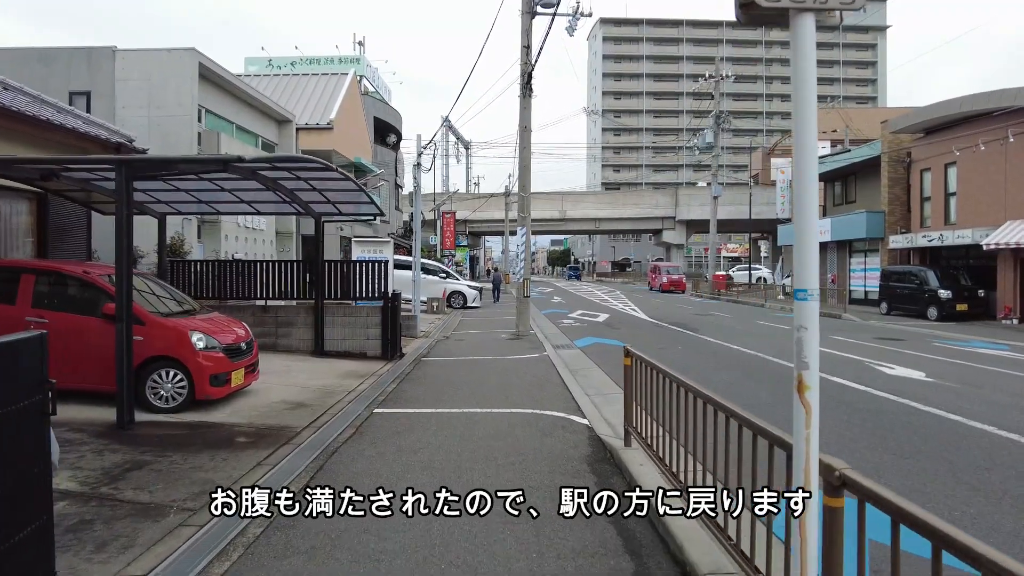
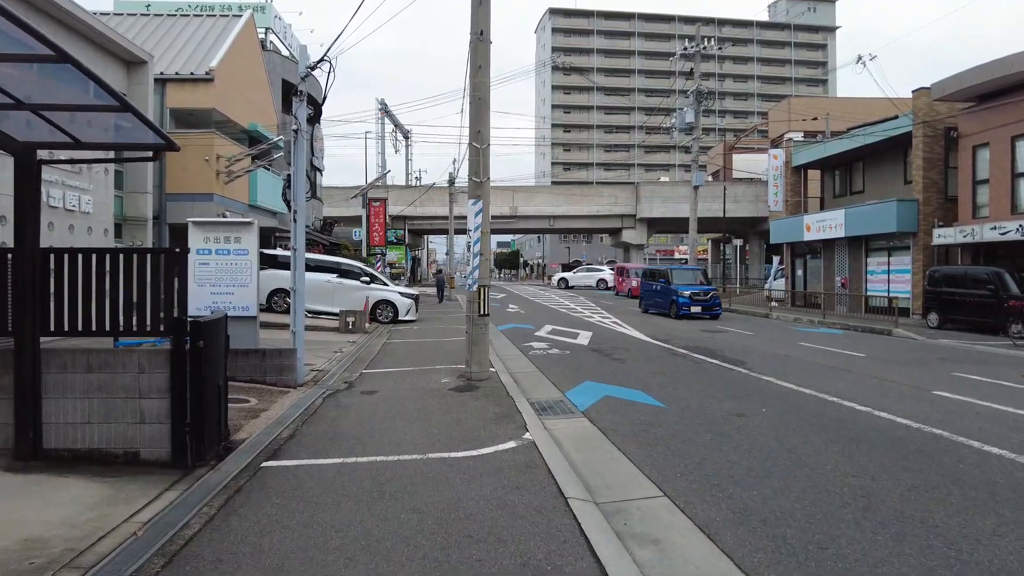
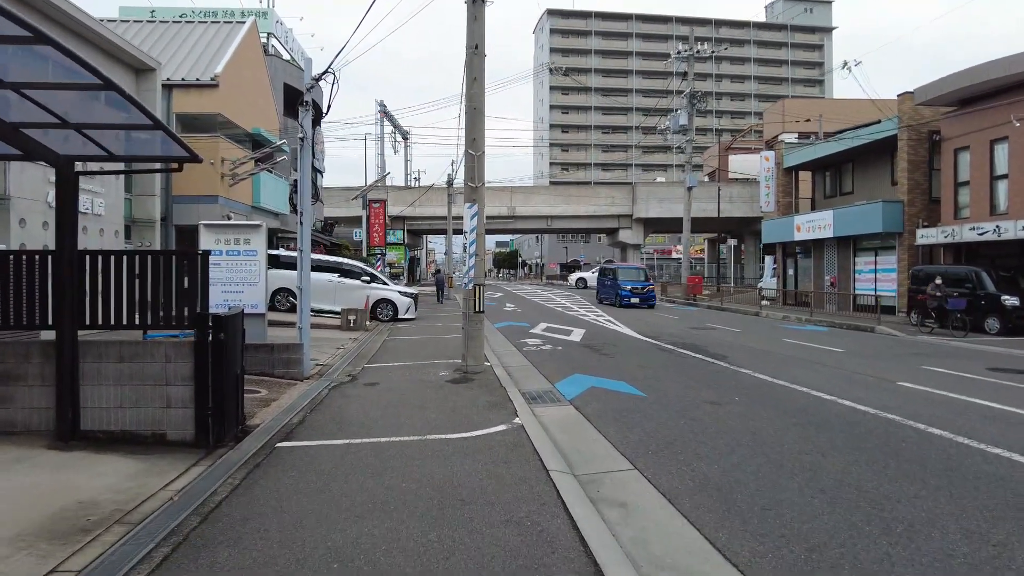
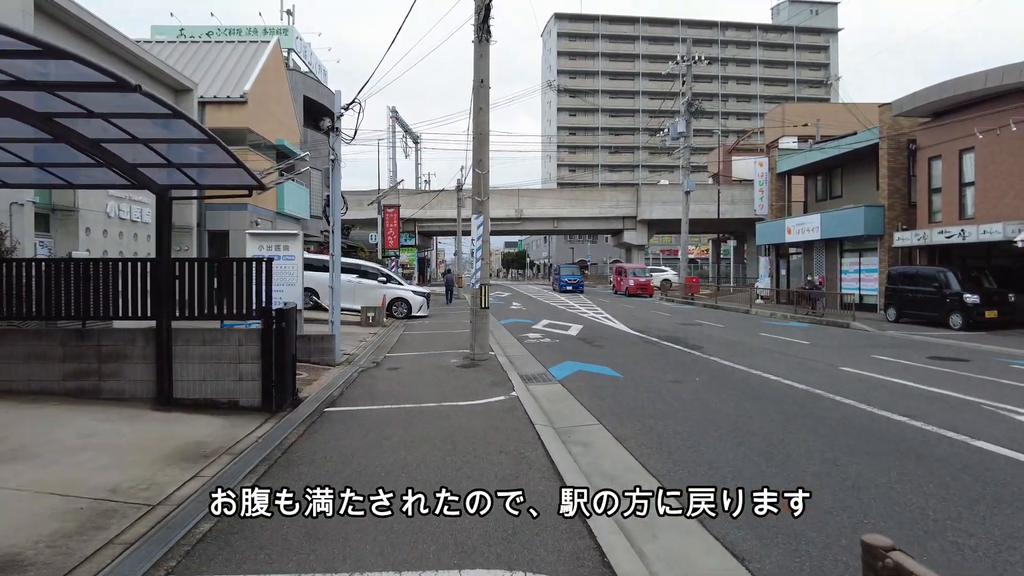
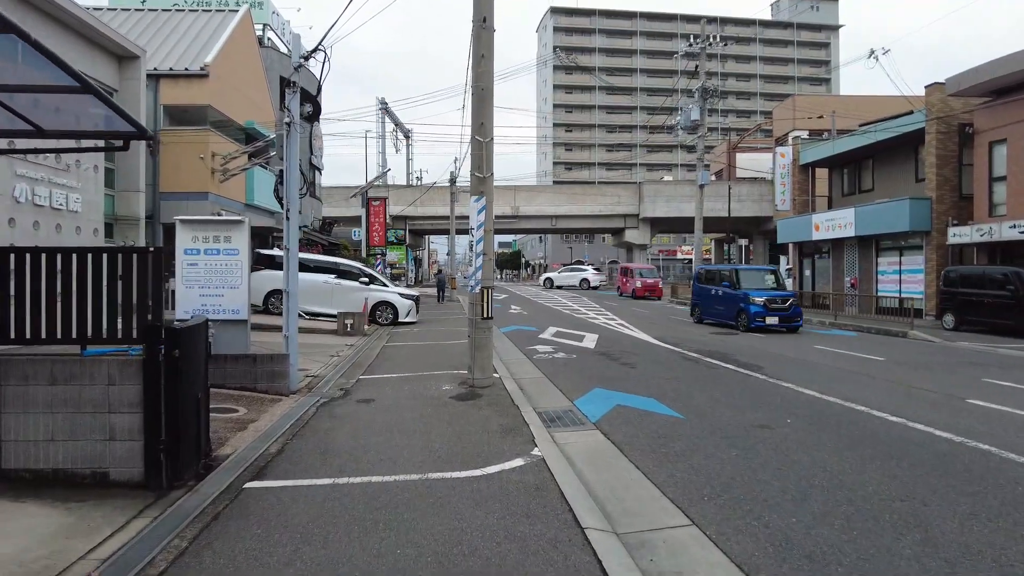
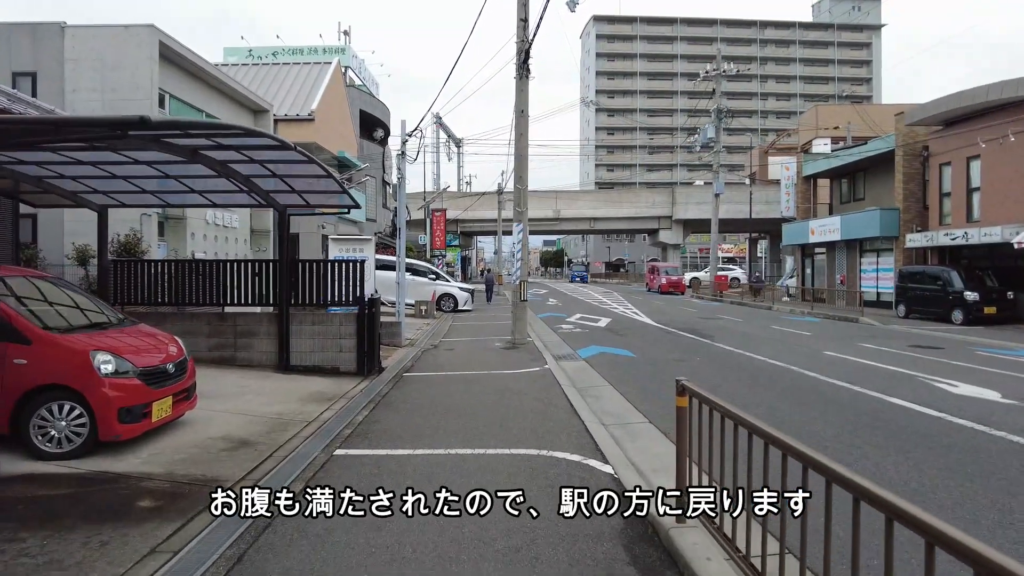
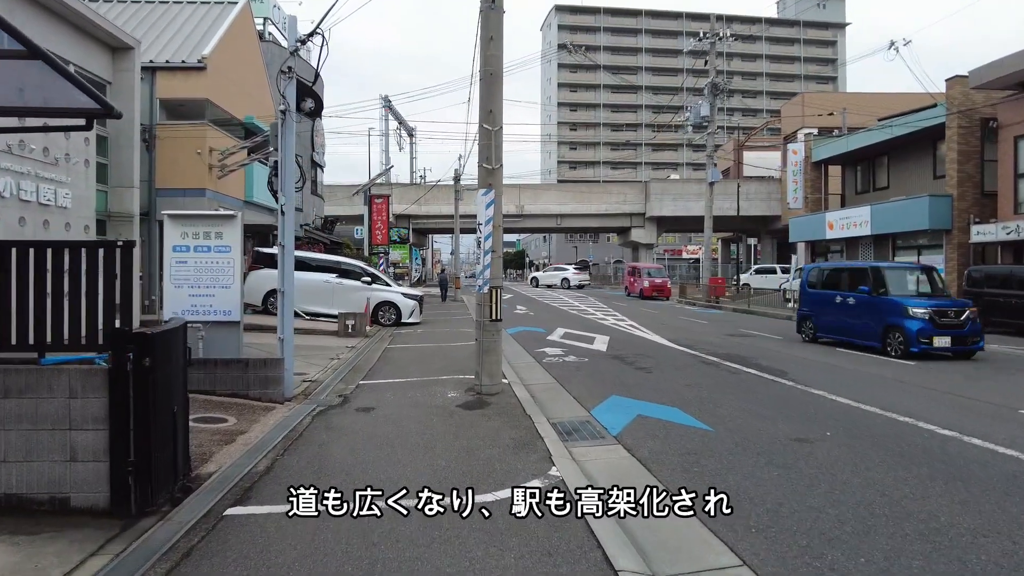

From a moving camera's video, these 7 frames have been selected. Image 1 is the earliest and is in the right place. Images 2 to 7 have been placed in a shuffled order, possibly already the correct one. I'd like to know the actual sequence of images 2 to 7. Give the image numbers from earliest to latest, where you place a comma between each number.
6, 4, 3, 2, 5, 7
